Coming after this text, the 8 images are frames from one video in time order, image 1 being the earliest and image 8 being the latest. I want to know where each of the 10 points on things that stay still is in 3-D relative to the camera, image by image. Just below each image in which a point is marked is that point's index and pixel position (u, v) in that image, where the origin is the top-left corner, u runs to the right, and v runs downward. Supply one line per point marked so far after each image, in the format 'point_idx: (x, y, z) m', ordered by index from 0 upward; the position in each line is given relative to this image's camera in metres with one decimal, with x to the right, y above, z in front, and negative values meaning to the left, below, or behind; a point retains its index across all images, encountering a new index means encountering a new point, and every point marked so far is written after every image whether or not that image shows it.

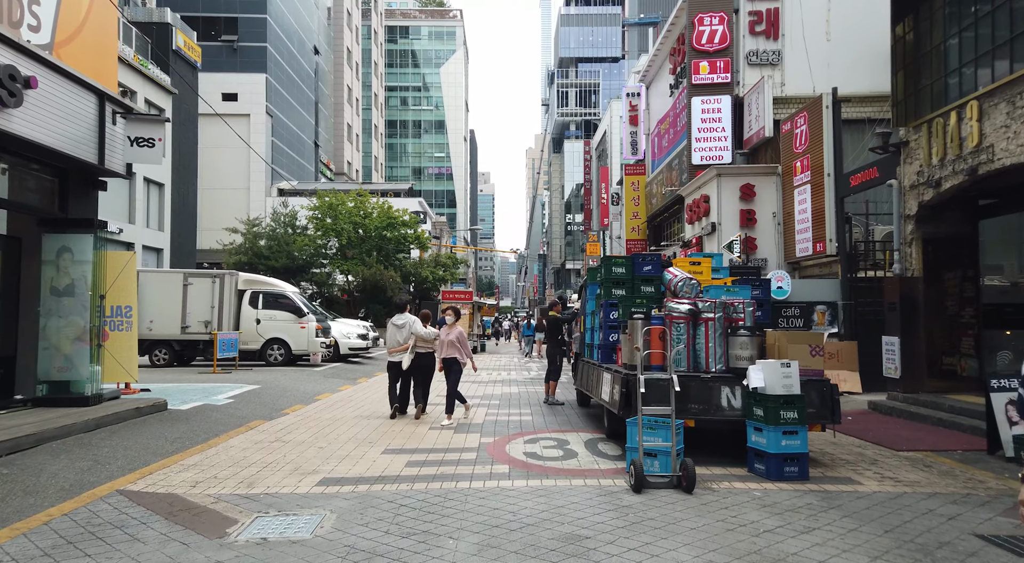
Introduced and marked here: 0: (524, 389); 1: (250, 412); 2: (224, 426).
0: (+0.3, -2.4, +17.5) m
1: (-4.2, -2.1, +12.5) m
2: (-4.0, -2.0, +10.9) m
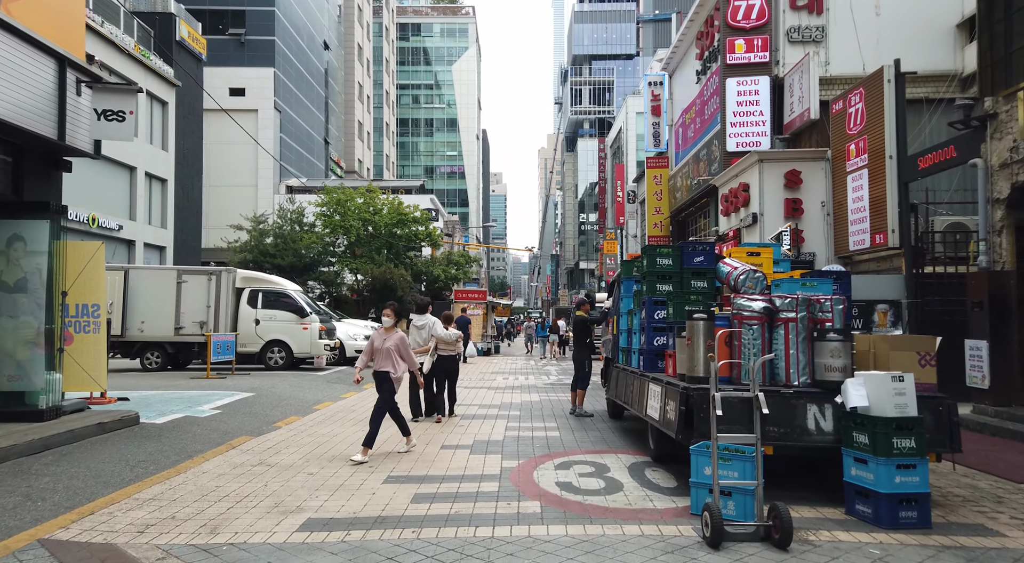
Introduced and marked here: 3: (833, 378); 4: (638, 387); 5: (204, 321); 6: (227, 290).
0: (+0.7, -2.4, +15.9) m
1: (-3.8, -2.0, +11.0) m
2: (-3.7, -1.9, +9.3) m
3: (+2.6, -0.8, +6.5) m
4: (+1.5, -1.2, +9.1) m
5: (-7.6, -1.0, +19.4) m
6: (-7.1, -0.2, +19.6) m
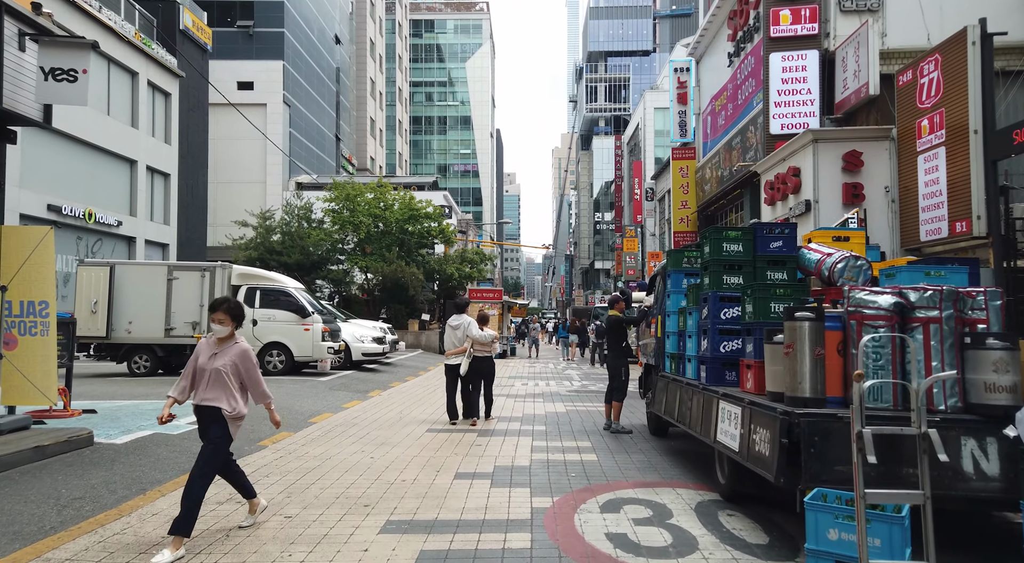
0: (+1.1, -2.3, +14.2) m
1: (-3.5, -1.9, +9.3) m
2: (-3.4, -1.9, +7.6) m
3: (+2.9, -0.7, +4.7) m
4: (+1.7, -1.1, +7.3) m
5: (-7.1, -0.9, +17.8) m
6: (-6.7, -0.2, +18.0) m
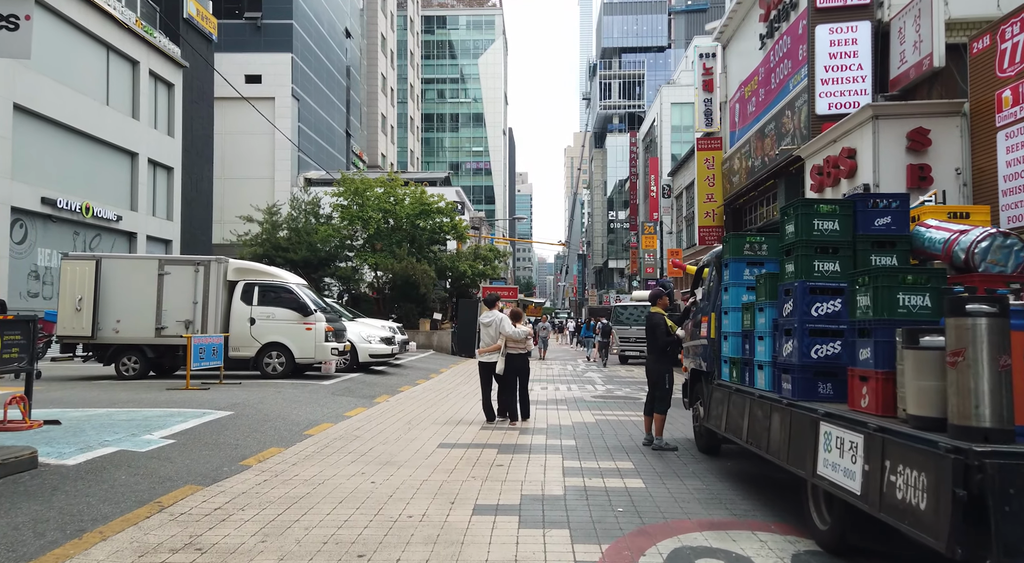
0: (+1.5, -2.2, +12.6) m
1: (-3.2, -1.8, +7.8) m
2: (-3.1, -1.8, +6.2) m
3: (+3.1, -0.6, +3.1) m
4: (+2.0, -1.0, +5.8) m
5: (-6.7, -0.8, +16.4) m
6: (-6.2, 0.0, +16.6) m
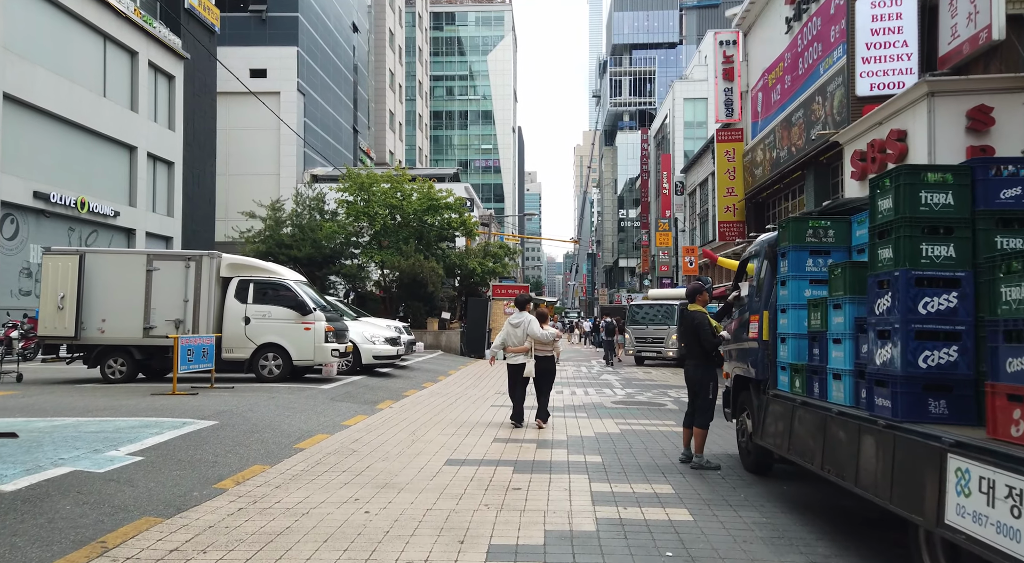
0: (+1.7, -2.1, +11.4) m
1: (-3.1, -1.8, +6.7) m
2: (-3.0, -1.7, +5.0) m
3: (+3.2, -0.6, +1.9) m
4: (+2.1, -1.0, +4.6) m
5: (-6.5, -0.7, +15.3) m
6: (-6.0, 0.0, +15.5) m
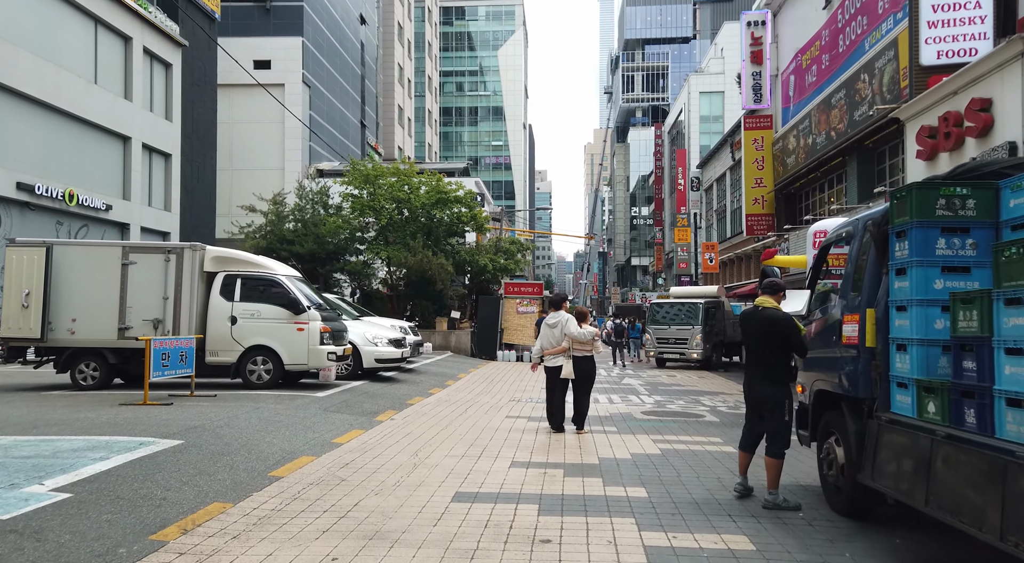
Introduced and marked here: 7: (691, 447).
0: (+1.9, -2.0, +9.7) m
1: (-2.9, -1.7, +5.1) m
2: (-2.8, -1.6, +3.4) m
3: (+3.3, -0.5, +0.2) m
4: (+2.3, -0.9, +2.9) m
5: (-6.2, -0.7, +13.7) m
6: (-5.7, +0.1, +13.9) m
7: (+2.2, -2.1, +9.9) m
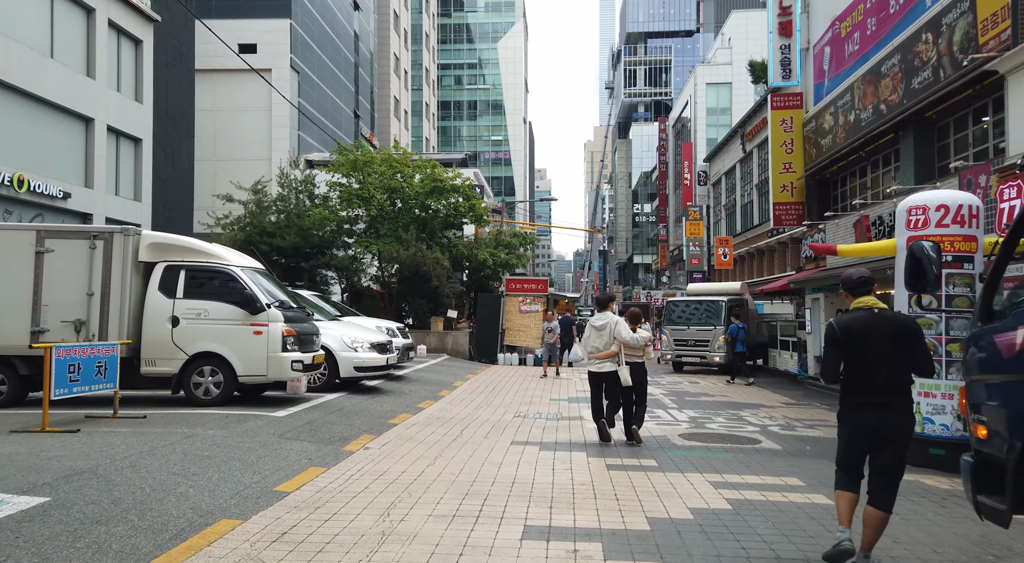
0: (+2.0, -1.9, +7.1) m
1: (-2.8, -1.6, +2.4) m
2: (-2.7, -1.5, +0.8) m
3: (+3.4, -0.4, -2.4) m
4: (+2.4, -0.8, +0.2) m
5: (-6.1, -0.5, +11.1) m
6: (-5.6, +0.2, +11.2) m
7: (+2.3, -1.9, +7.2) m
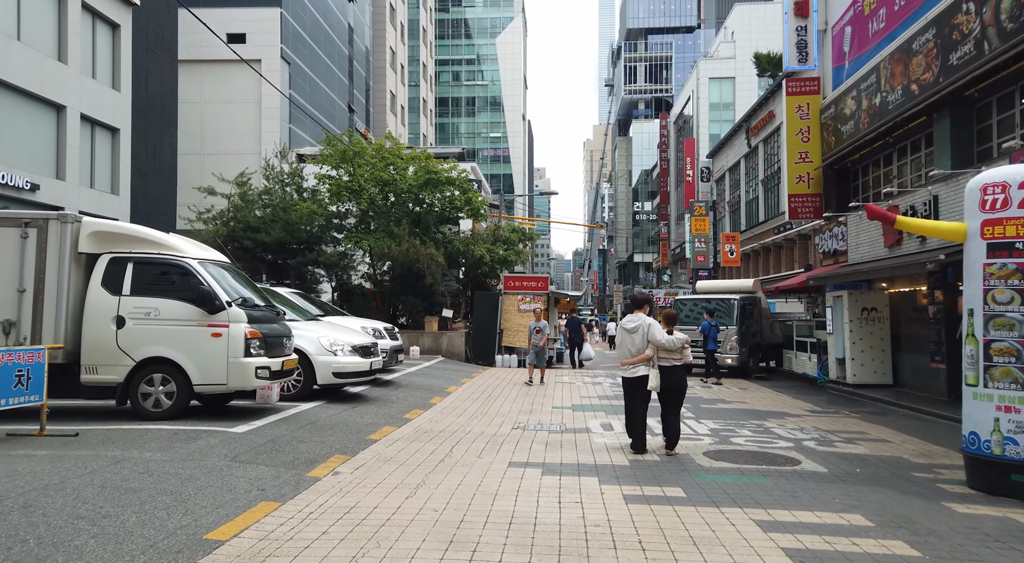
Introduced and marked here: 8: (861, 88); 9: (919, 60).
0: (+2.0, -1.9, +5.6) m
1: (-2.8, -1.5, +0.9) m
2: (-2.7, -1.5, -0.8) m
3: (+3.4, -0.3, -4.0) m
4: (+2.4, -0.7, -1.3) m
5: (-6.1, -0.5, +9.6) m
6: (-5.6, +0.3, +9.7) m
7: (+2.3, -1.9, +5.7) m
8: (+8.6, +4.8, +19.1) m
9: (+8.3, +4.6, +16.0) m
